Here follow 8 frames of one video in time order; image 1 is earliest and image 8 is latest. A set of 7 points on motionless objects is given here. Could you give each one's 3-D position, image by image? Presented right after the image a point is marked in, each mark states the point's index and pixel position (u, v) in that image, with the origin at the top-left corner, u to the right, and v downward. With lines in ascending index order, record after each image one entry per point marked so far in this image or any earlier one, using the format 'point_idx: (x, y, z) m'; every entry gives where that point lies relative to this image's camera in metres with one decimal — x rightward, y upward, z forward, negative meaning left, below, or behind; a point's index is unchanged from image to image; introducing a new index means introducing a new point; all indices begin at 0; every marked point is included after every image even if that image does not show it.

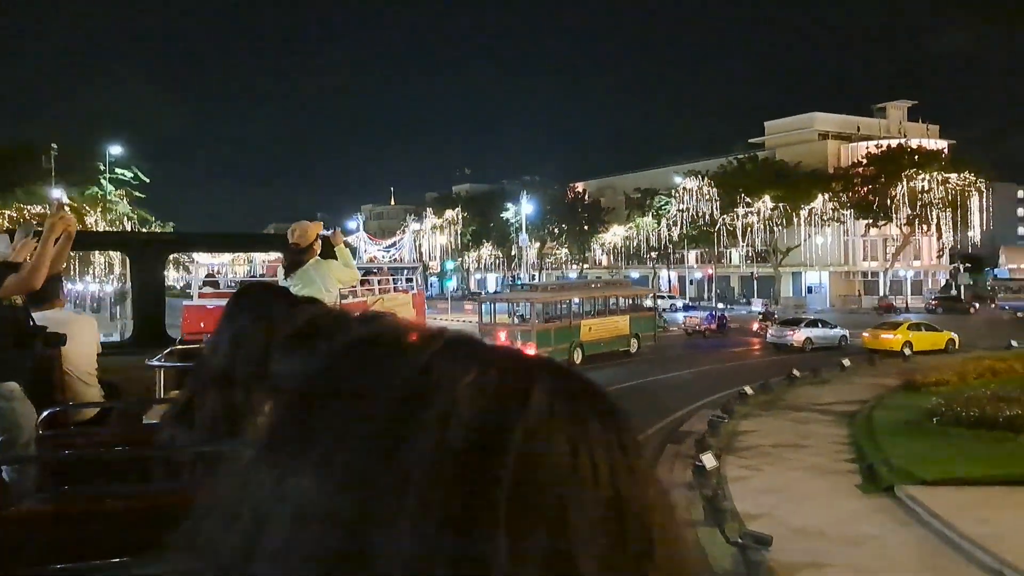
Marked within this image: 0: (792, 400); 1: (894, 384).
0: (+6.4, -2.6, +18.5) m
1: (+9.6, -2.5, +20.2) m
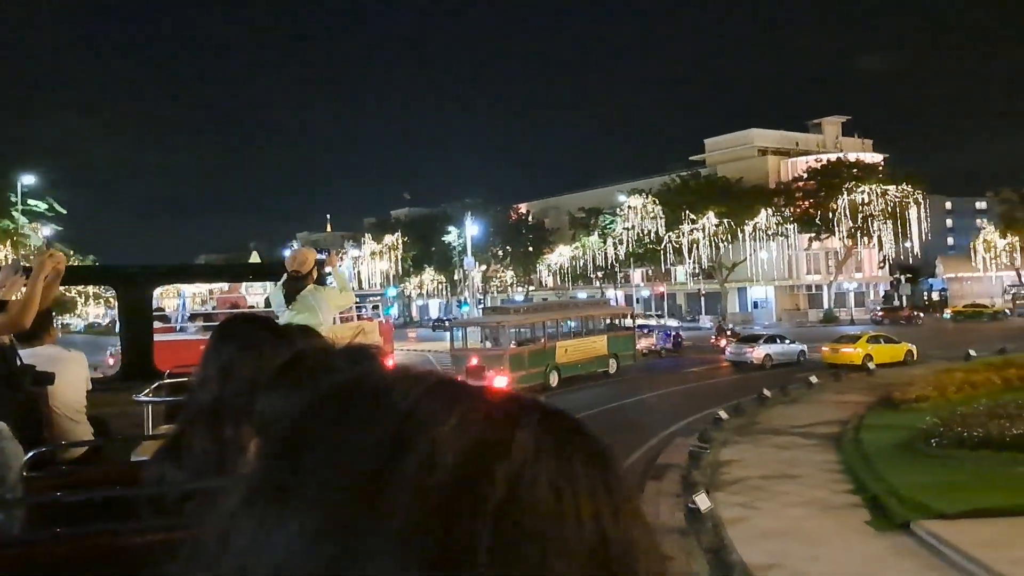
0: (+5.5, -2.9, +17.4) m
1: (+8.5, -2.8, +19.4) m
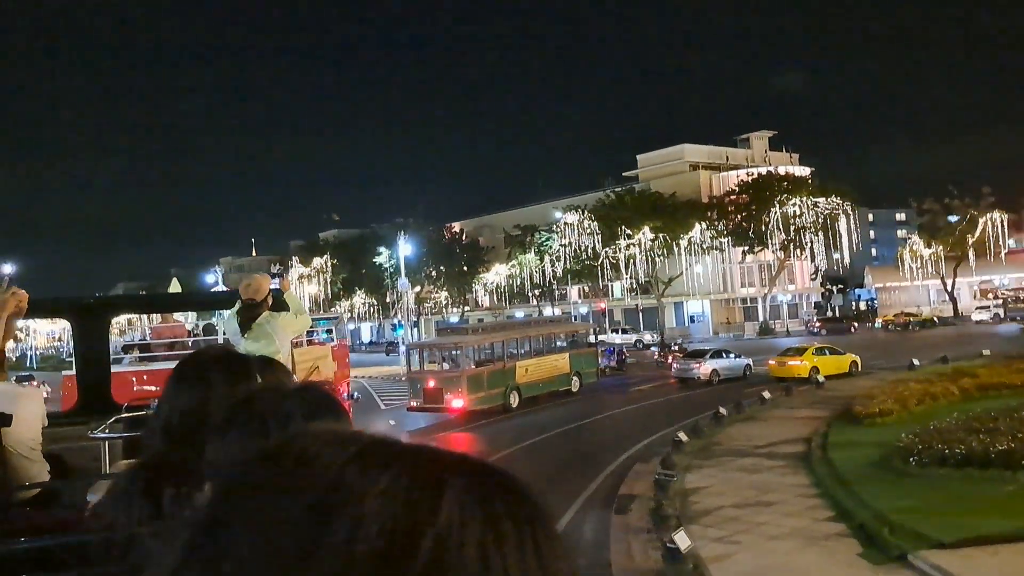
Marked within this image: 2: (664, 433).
0: (+4.4, -3.2, +16.5) m
1: (+7.2, -3.0, +18.7) m
2: (+3.7, -3.5, +19.2) m
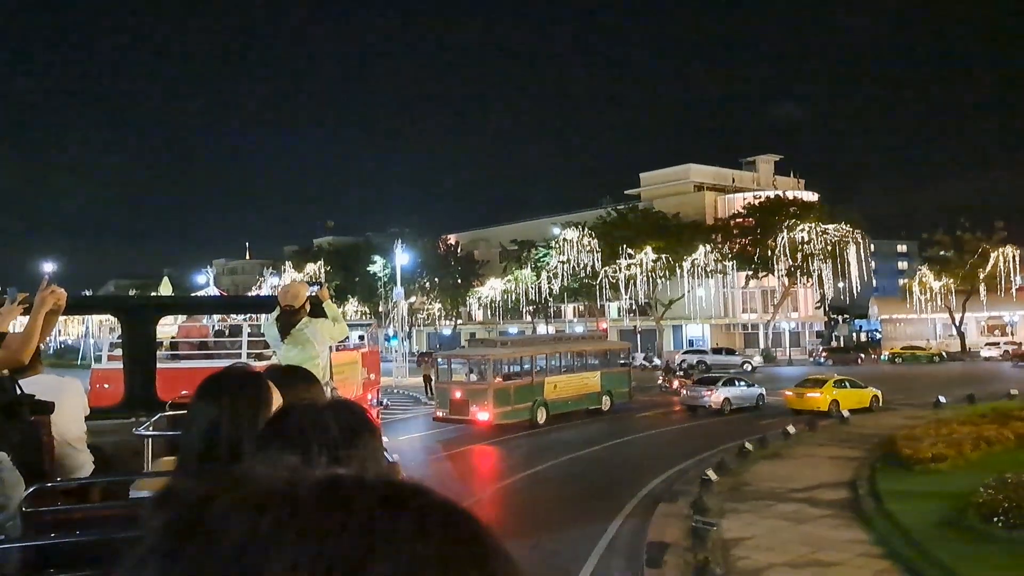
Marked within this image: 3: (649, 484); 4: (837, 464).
0: (+4.5, -3.6, +14.7) m
1: (+7.3, -3.6, +16.9) m
2: (+3.7, -3.9, +17.3) m
3: (+2.7, -3.8, +15.8) m
4: (+6.6, -3.6, +16.4) m
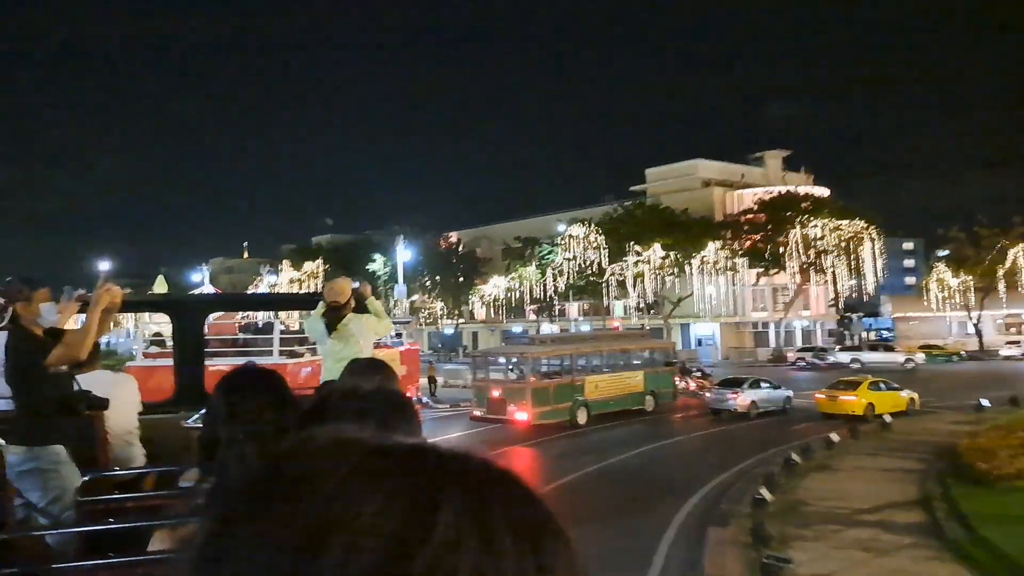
0: (+4.9, -3.5, +13.1) m
1: (+7.7, -3.5, +15.3) m
2: (+4.2, -3.8, +15.7) m
3: (+3.2, -3.7, +14.2) m
4: (+7.1, -3.5, +14.8) m
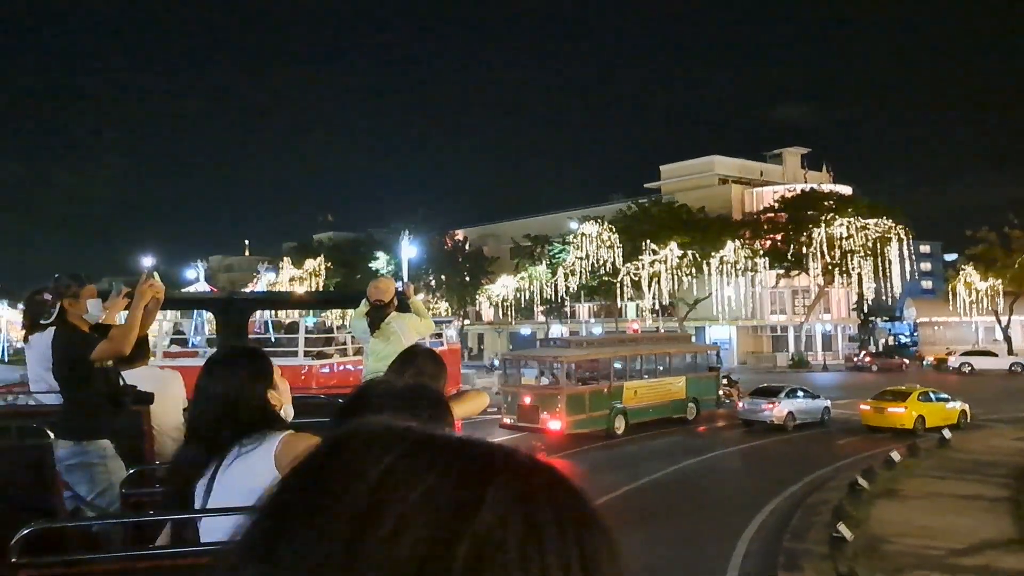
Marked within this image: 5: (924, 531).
0: (+5.3, -3.5, +11.1) m
1: (+8.2, -3.5, +13.3) m
2: (+4.6, -3.8, +13.8) m
3: (+3.6, -3.7, +12.2) m
4: (+7.5, -3.5, +12.8) m
5: (+6.1, -3.5, +11.5) m
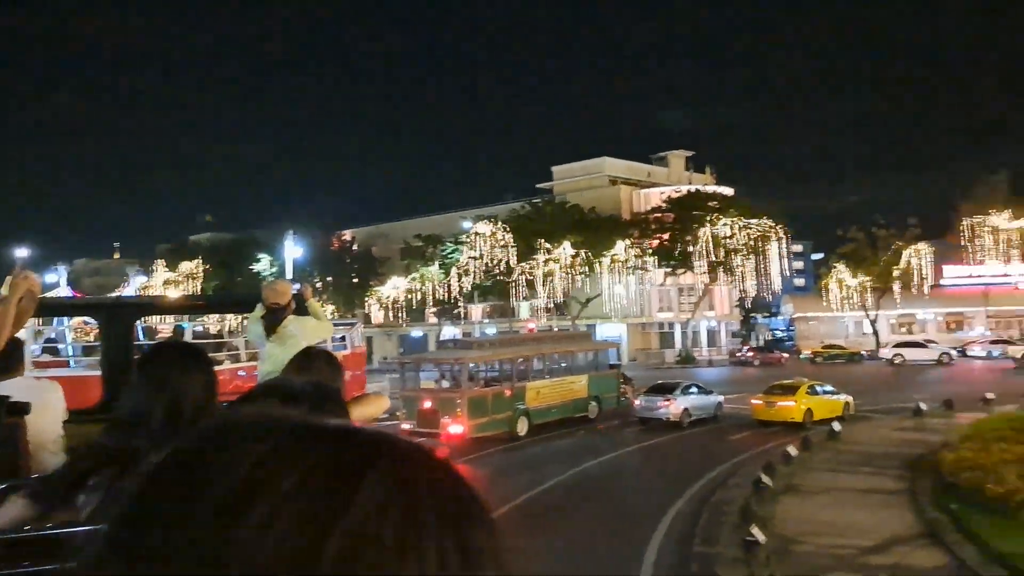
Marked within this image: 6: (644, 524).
0: (+4.0, -3.4, +10.9) m
1: (+6.5, -3.4, +13.5) m
2: (+2.9, -3.7, +13.4) m
3: (+2.1, -3.7, +11.8) m
4: (+5.9, -3.4, +12.9) m
5: (+4.7, -3.4, +11.4) m
6: (+2.1, -3.7, +12.6) m
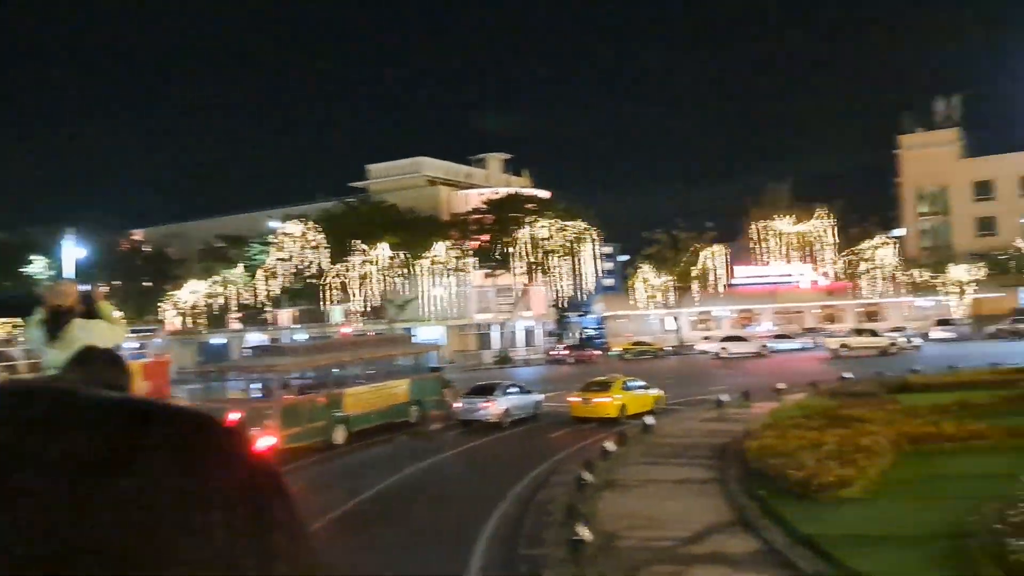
0: (+1.6, -3.4, +10.9) m
1: (+3.4, -3.4, +14.0) m
2: (-0.1, -3.7, +13.1) m
3: (-0.4, -3.6, +11.3) m
4: (+3.0, -3.4, +13.3) m
5: (+2.1, -3.4, +11.6) m
6: (-0.7, -3.7, +12.1) m
